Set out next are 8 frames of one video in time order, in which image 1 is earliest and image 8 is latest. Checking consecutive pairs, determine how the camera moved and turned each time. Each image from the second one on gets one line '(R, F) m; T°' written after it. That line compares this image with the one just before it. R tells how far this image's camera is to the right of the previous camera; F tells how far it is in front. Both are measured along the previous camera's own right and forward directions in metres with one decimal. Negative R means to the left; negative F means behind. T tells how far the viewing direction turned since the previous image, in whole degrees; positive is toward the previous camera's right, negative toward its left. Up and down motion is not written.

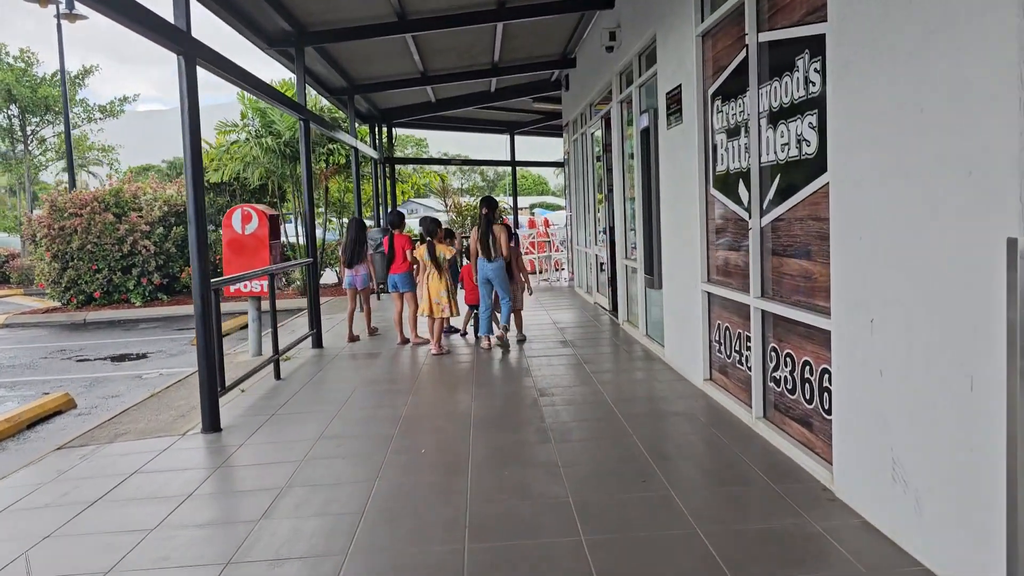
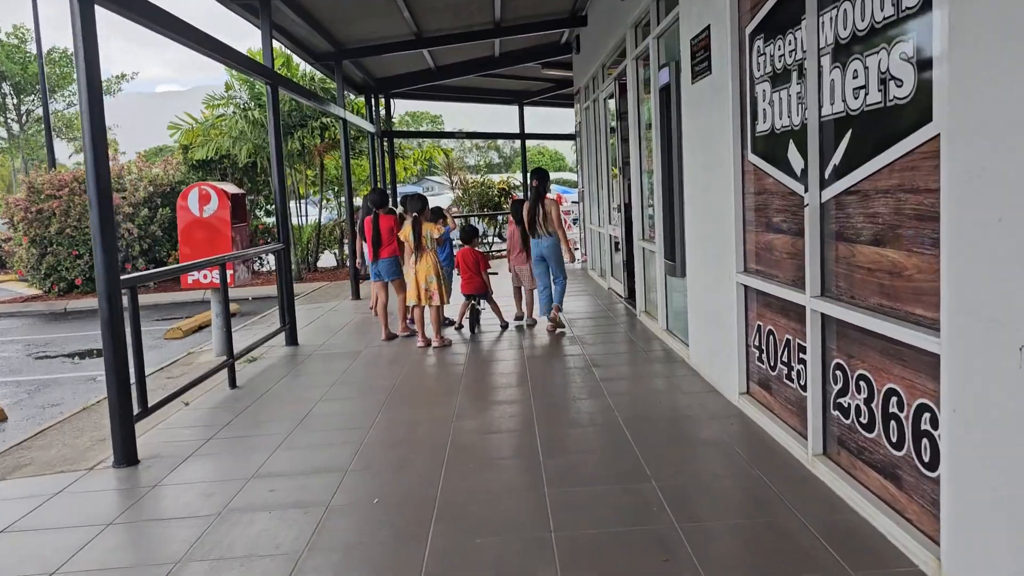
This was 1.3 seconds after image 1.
(+0.1, +0.9) m; -1°
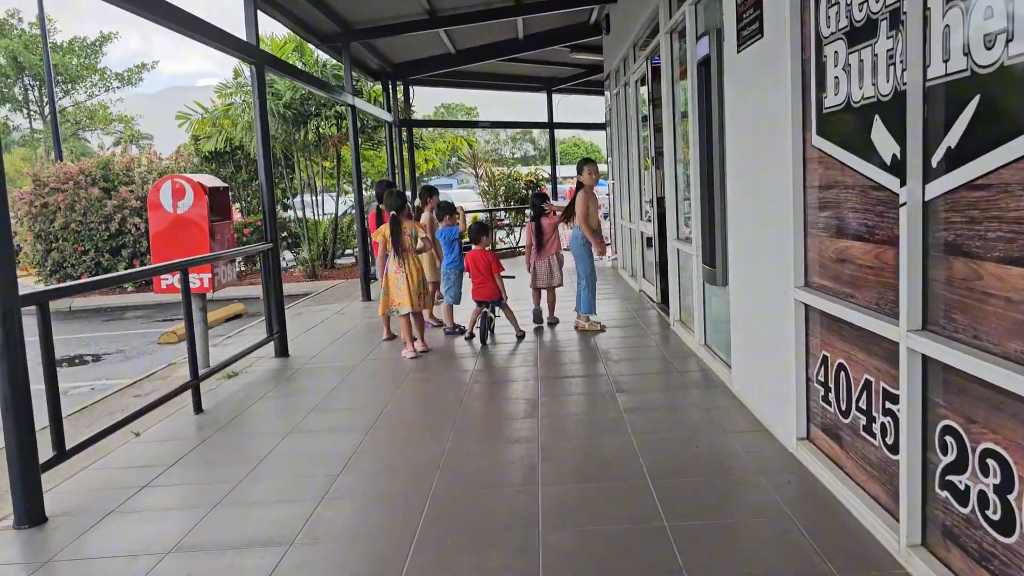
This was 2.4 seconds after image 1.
(+0.1, +0.8) m; -2°
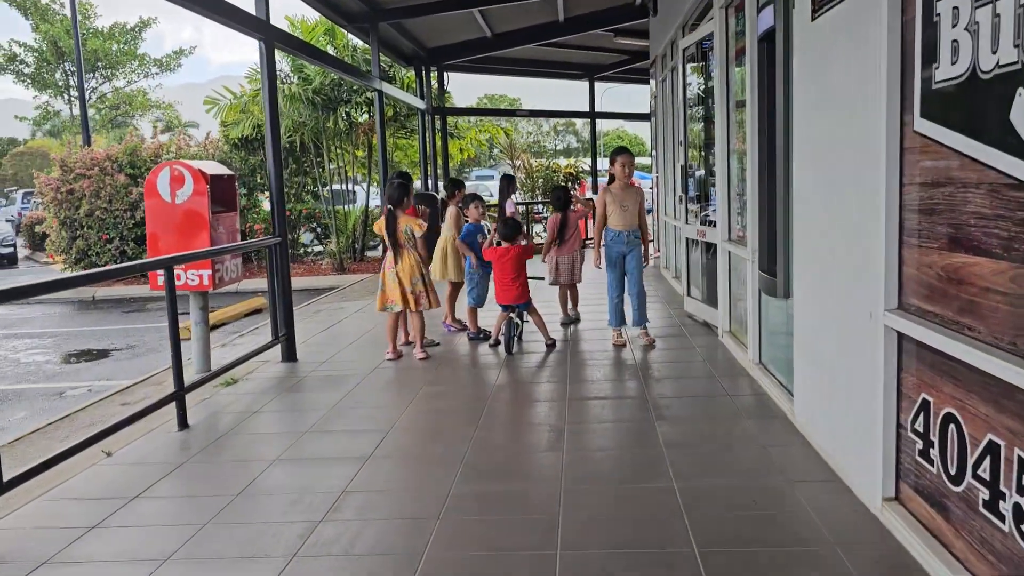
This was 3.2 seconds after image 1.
(+0.1, +0.6) m; -3°
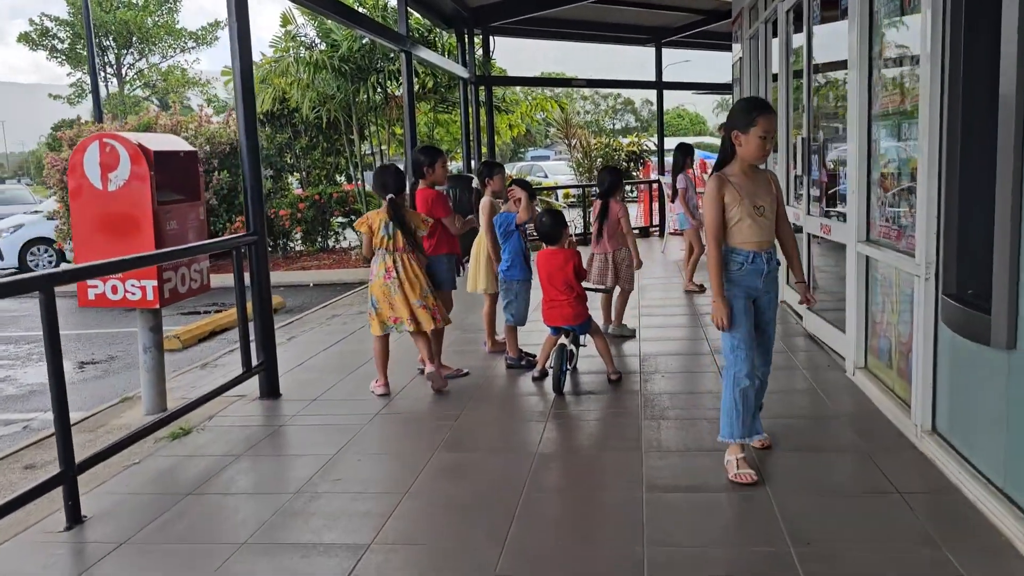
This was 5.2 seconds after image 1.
(0.0, +1.4) m; -4°
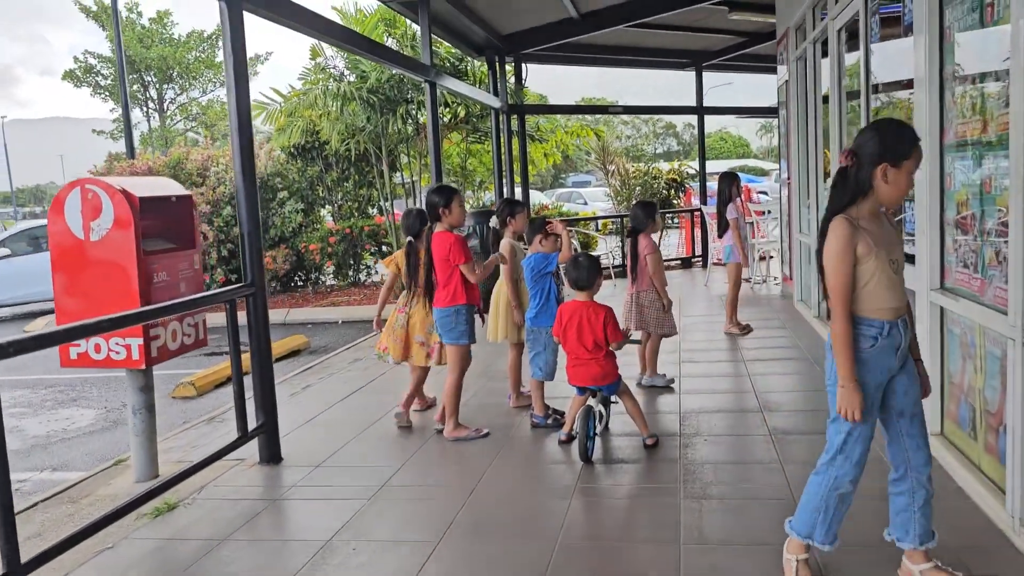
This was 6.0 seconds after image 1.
(+0.1, +0.4) m; -3°
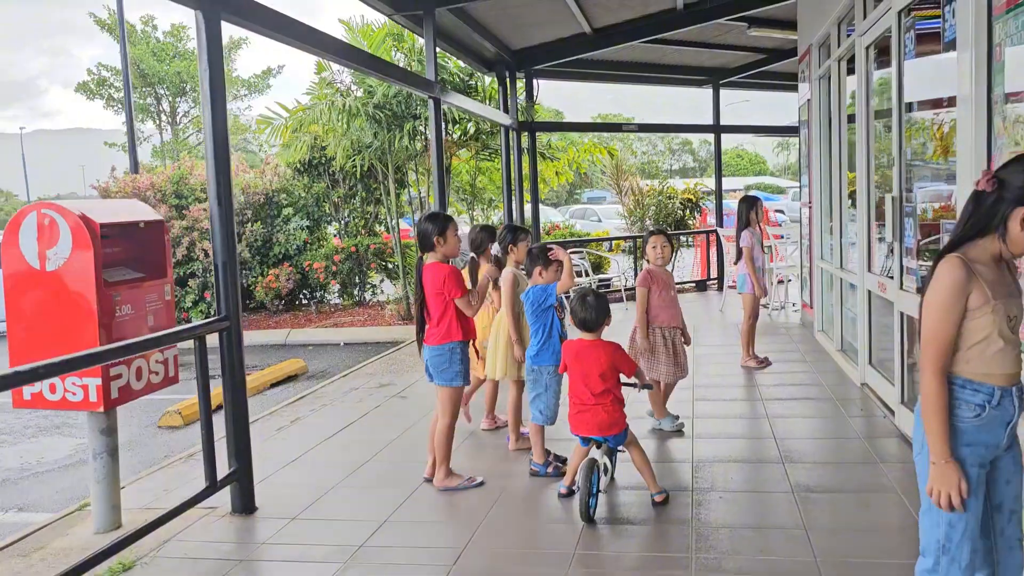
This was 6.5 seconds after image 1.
(+0.1, +0.3) m; -1°
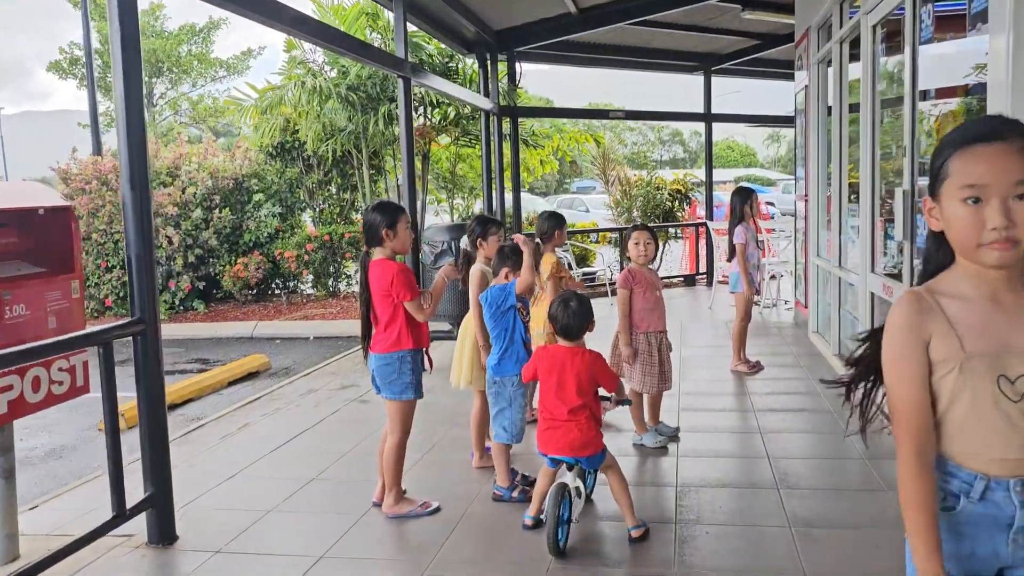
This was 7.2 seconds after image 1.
(+0.1, +0.4) m; +1°
